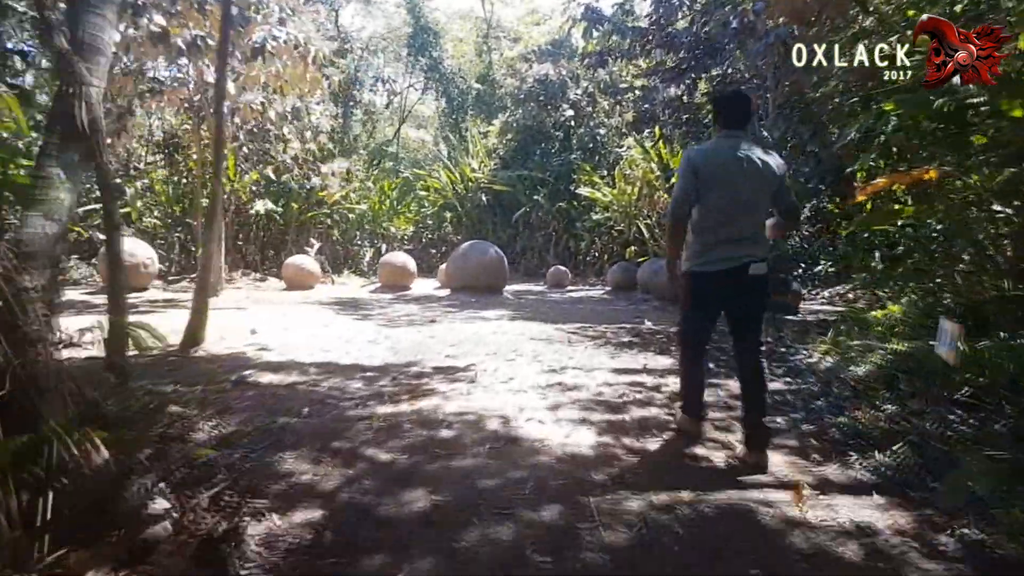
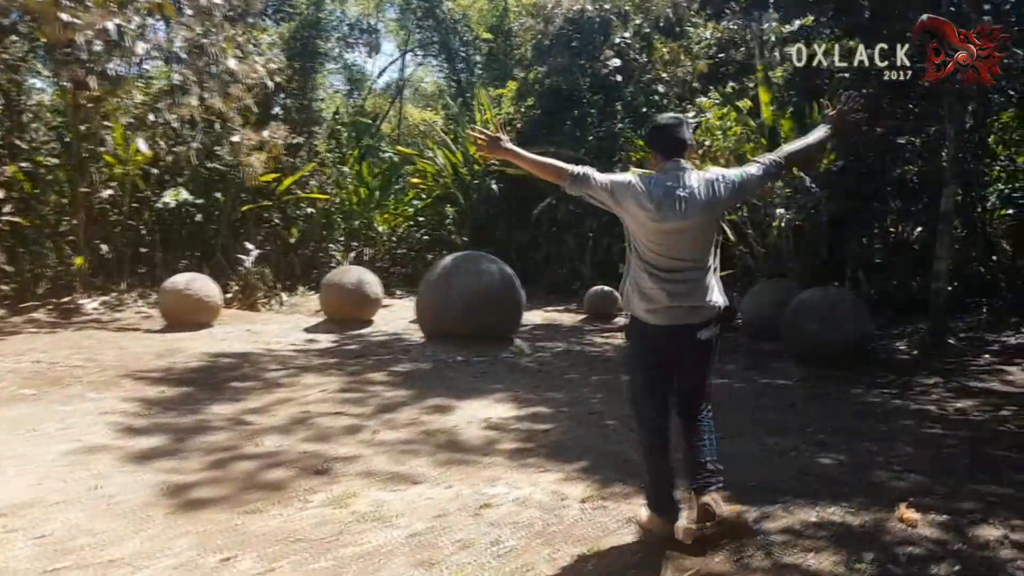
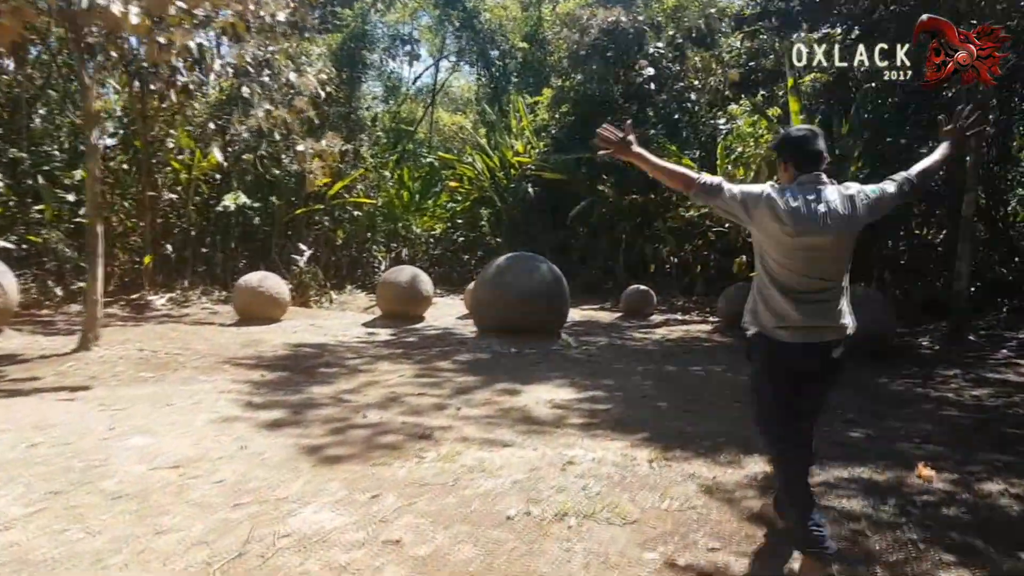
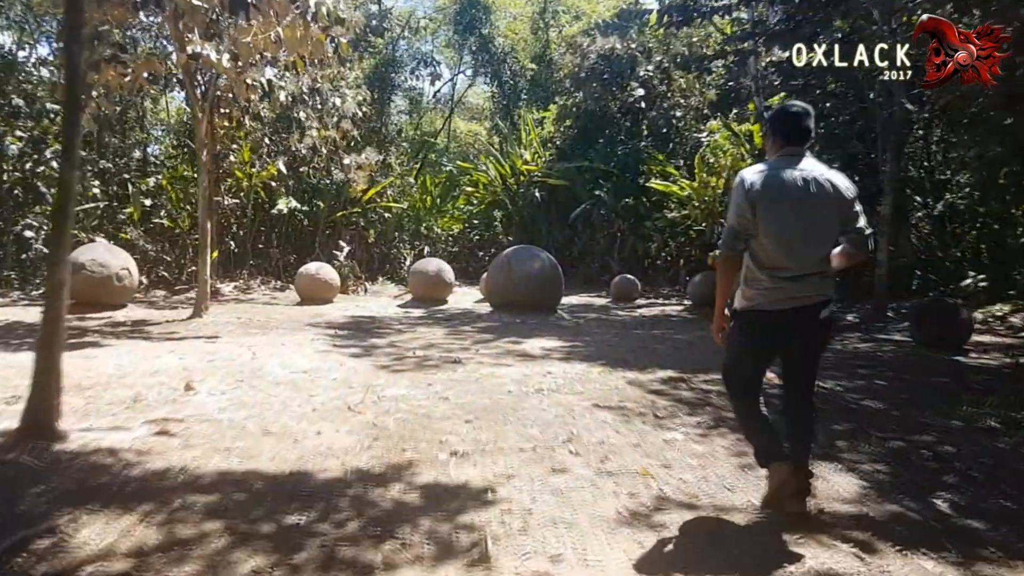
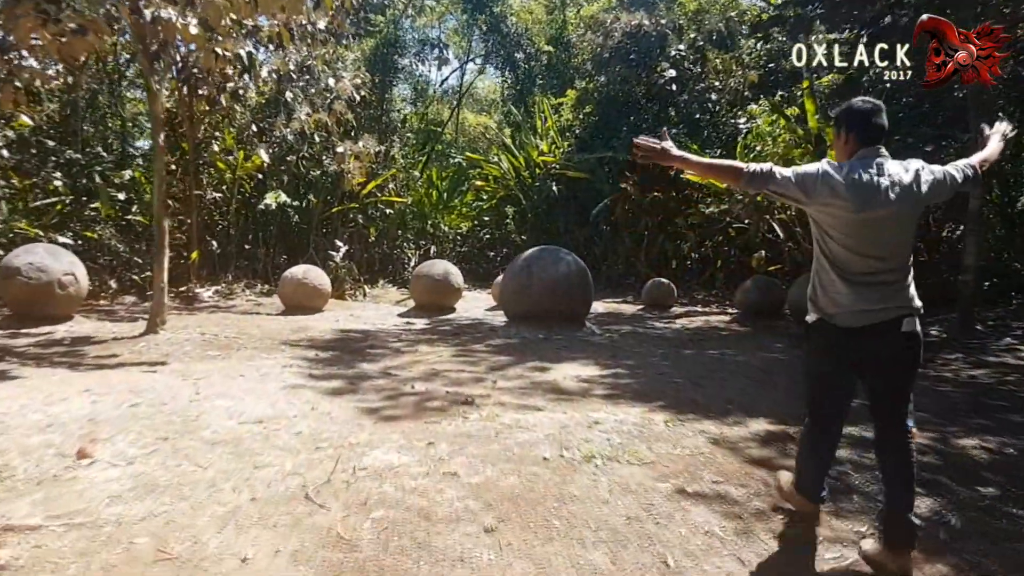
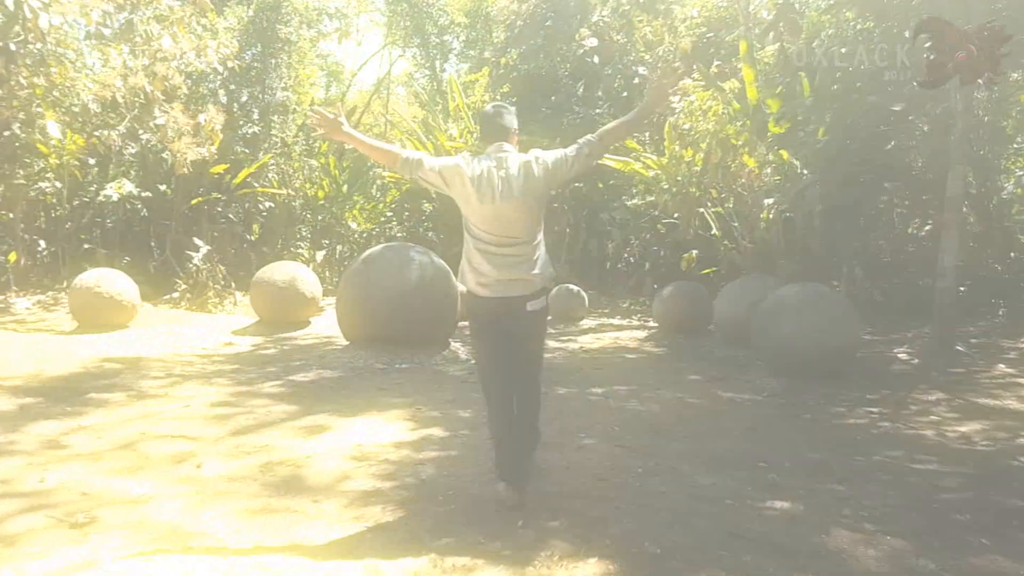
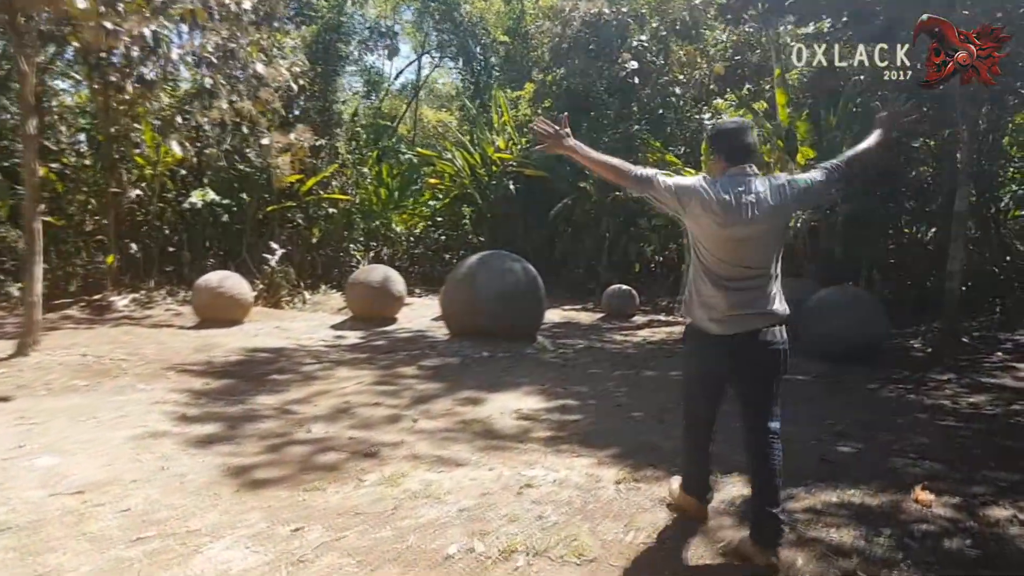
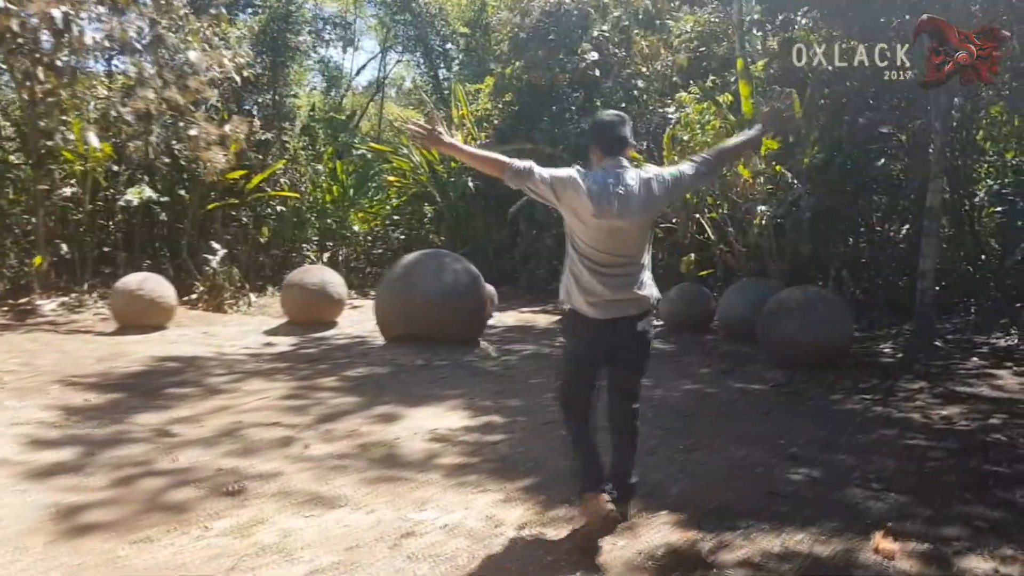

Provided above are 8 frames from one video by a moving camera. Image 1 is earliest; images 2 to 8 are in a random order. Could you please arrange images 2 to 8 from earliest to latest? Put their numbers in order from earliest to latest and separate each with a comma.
4, 5, 3, 7, 2, 8, 6
